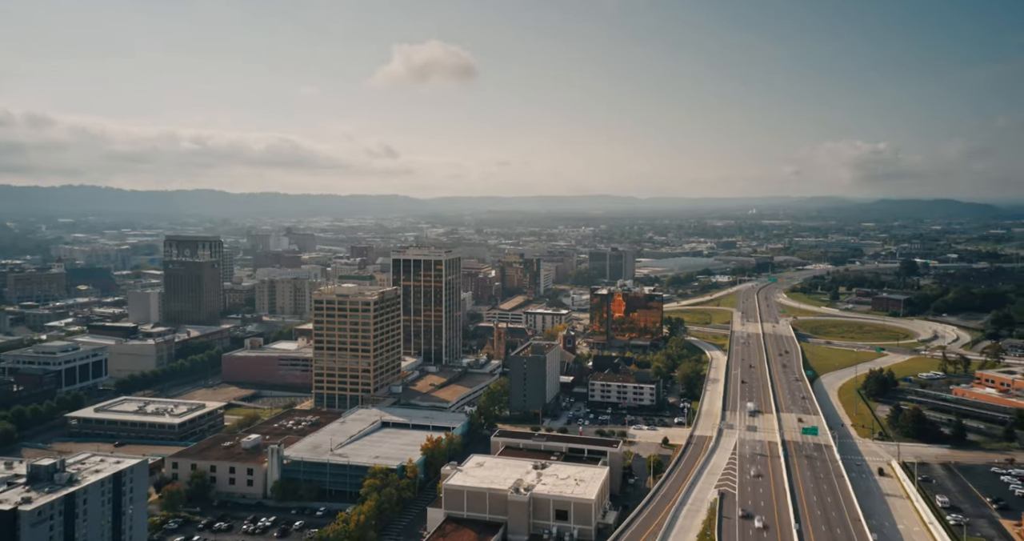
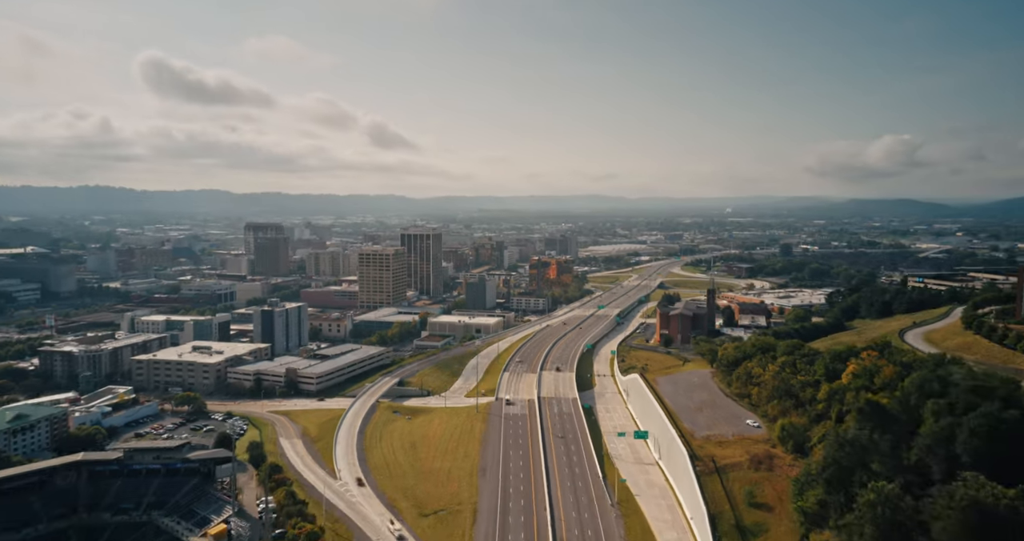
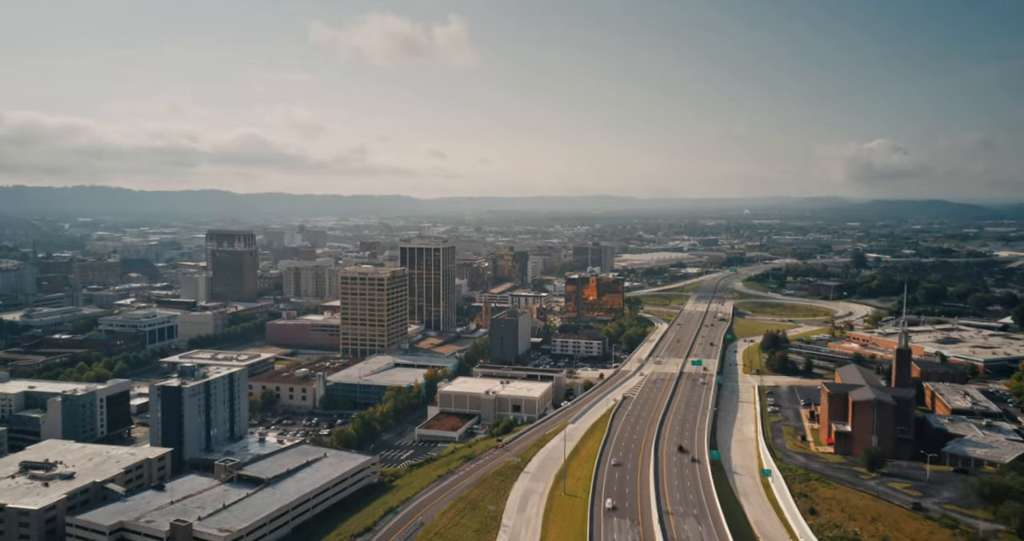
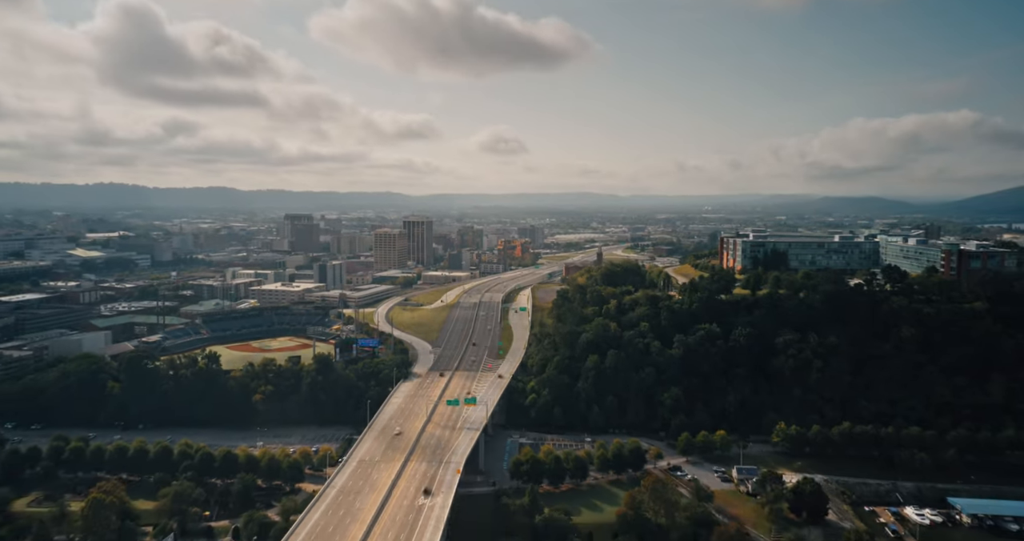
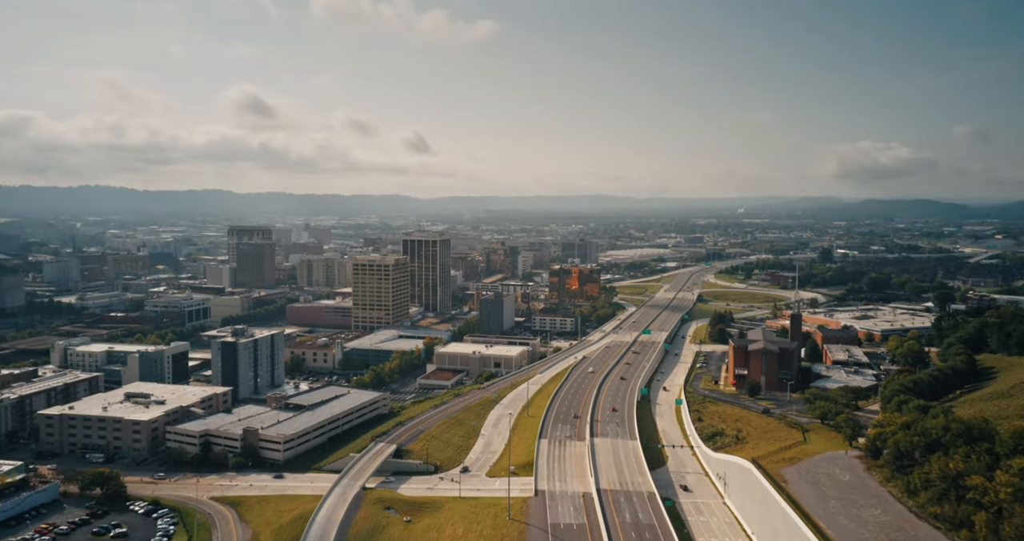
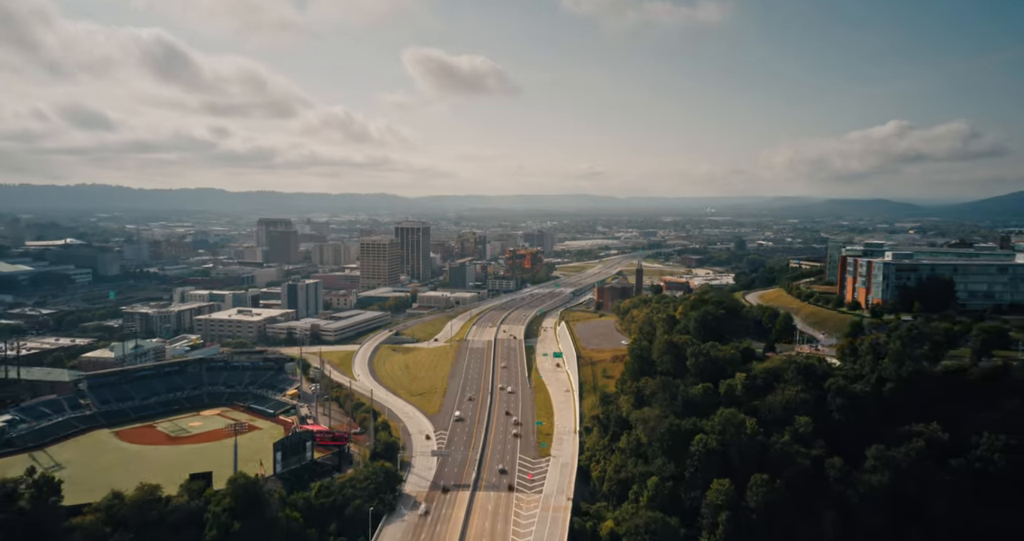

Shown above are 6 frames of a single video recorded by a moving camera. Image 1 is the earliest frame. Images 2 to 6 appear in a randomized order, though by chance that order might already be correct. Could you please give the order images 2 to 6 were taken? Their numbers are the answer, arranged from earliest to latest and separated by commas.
3, 5, 2, 6, 4
